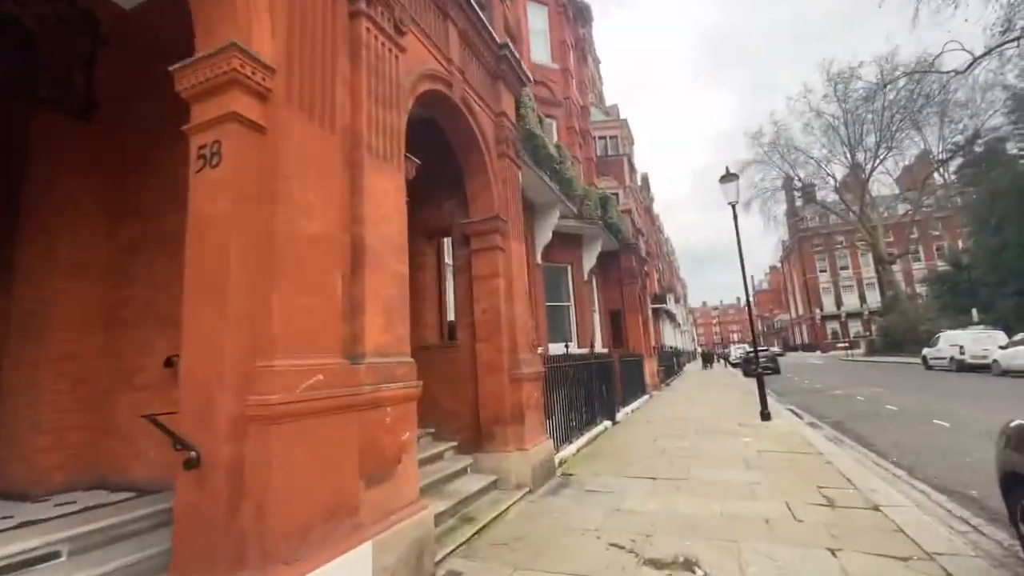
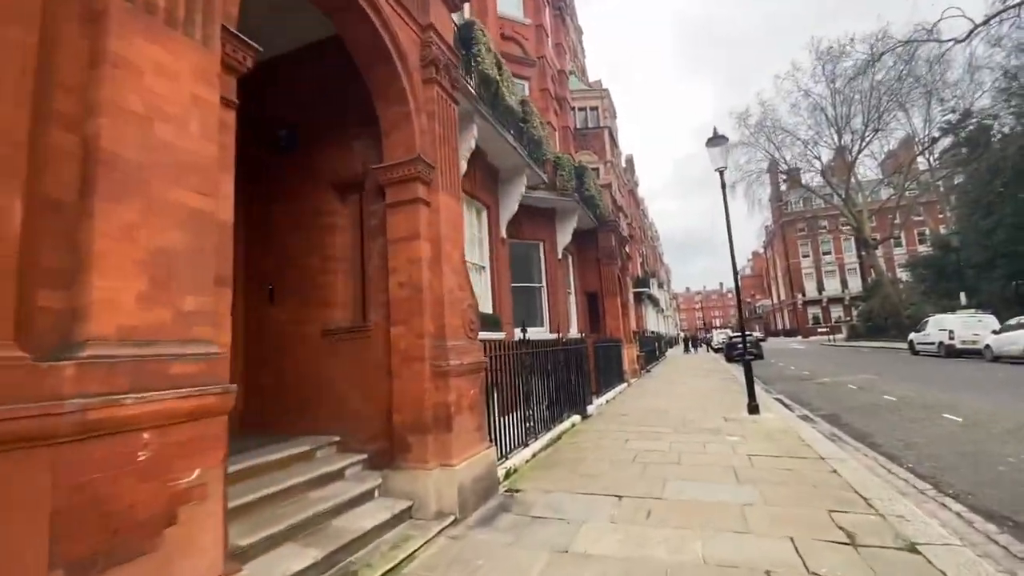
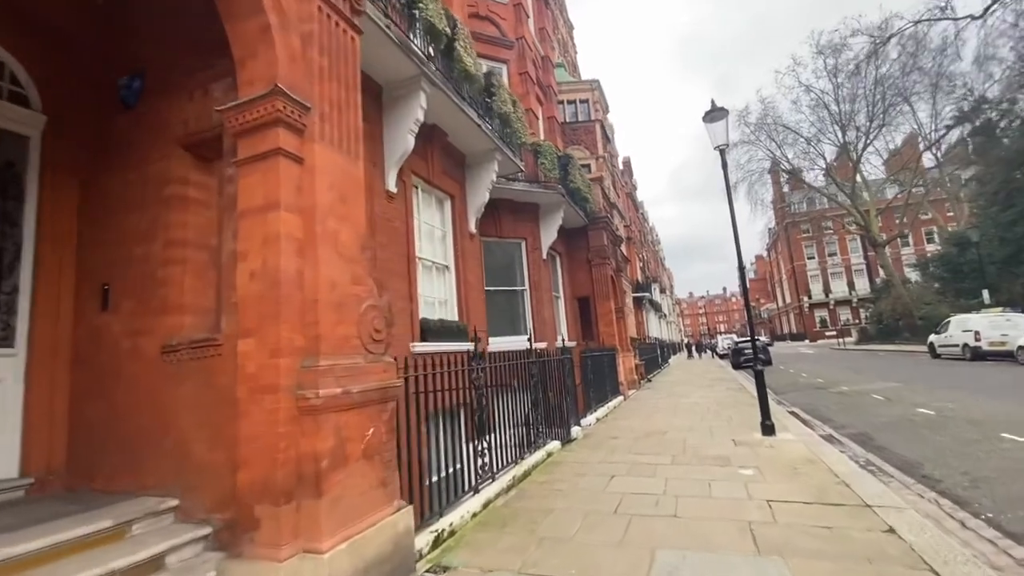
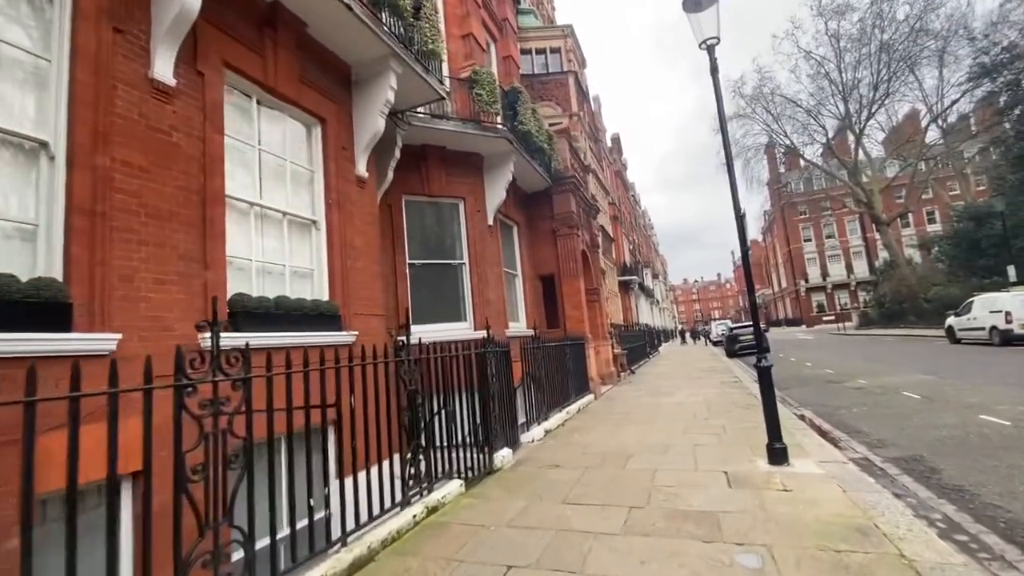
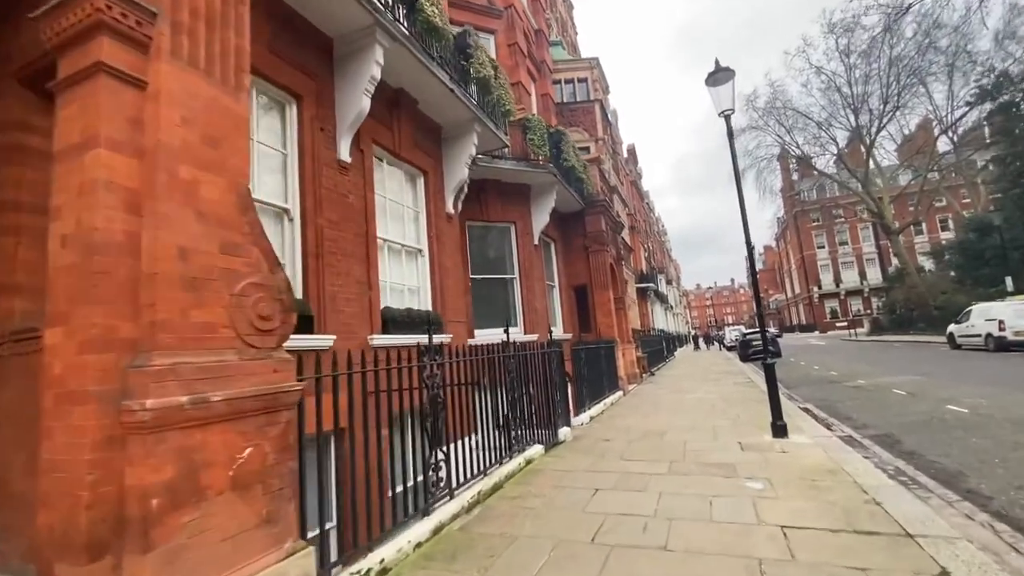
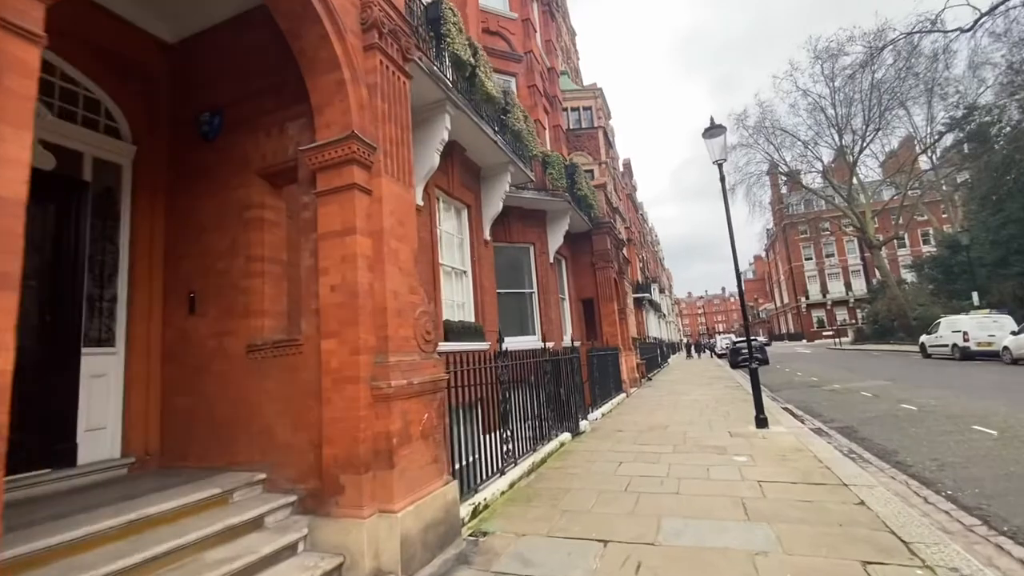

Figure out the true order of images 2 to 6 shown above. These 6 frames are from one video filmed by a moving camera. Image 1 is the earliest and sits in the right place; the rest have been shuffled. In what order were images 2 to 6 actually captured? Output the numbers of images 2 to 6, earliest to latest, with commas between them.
2, 6, 3, 5, 4
